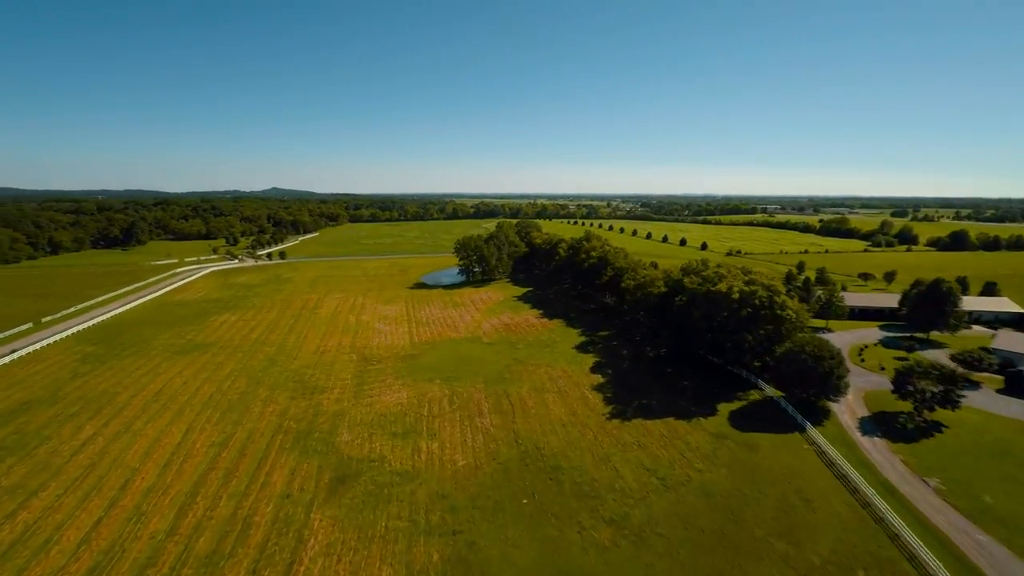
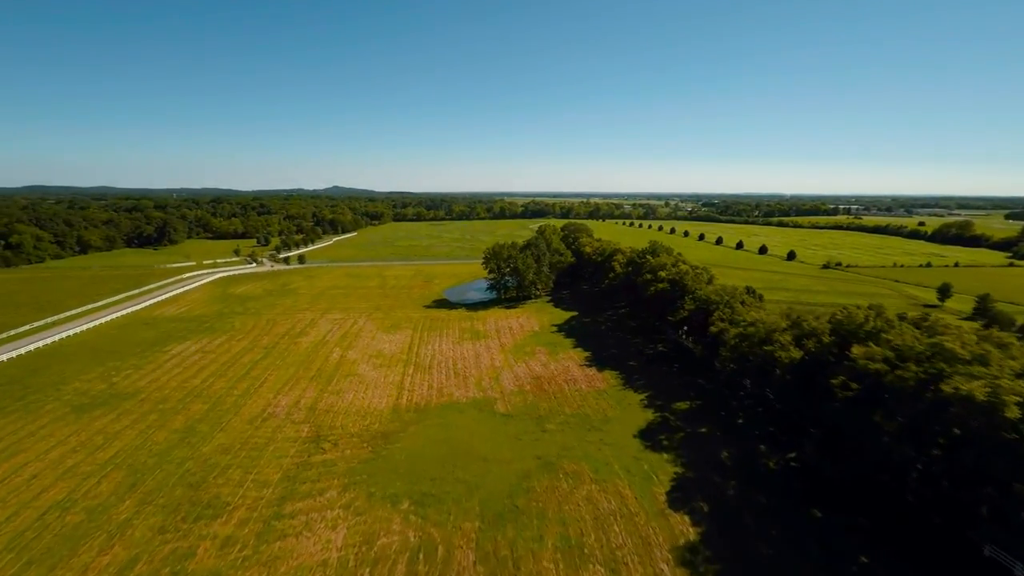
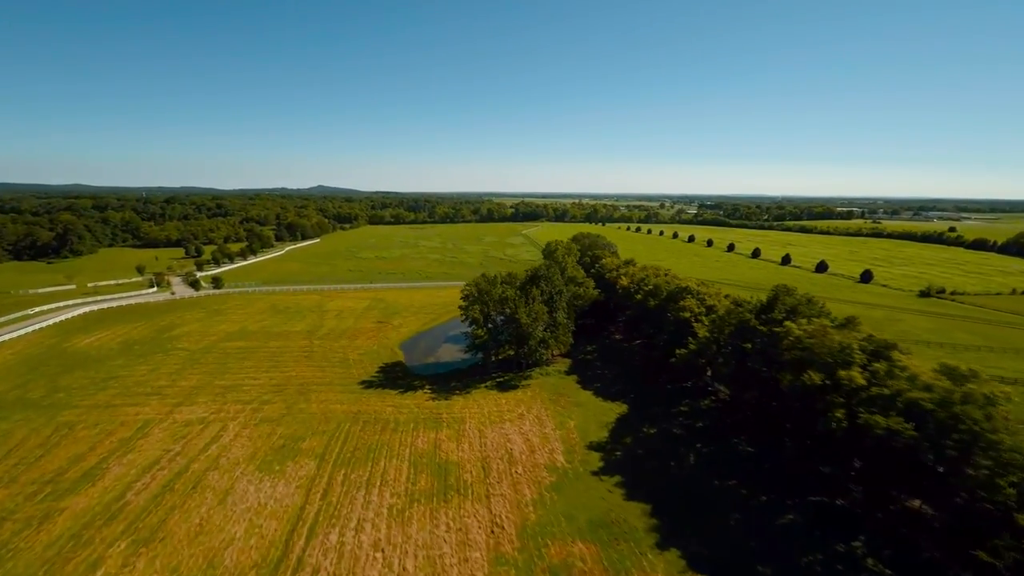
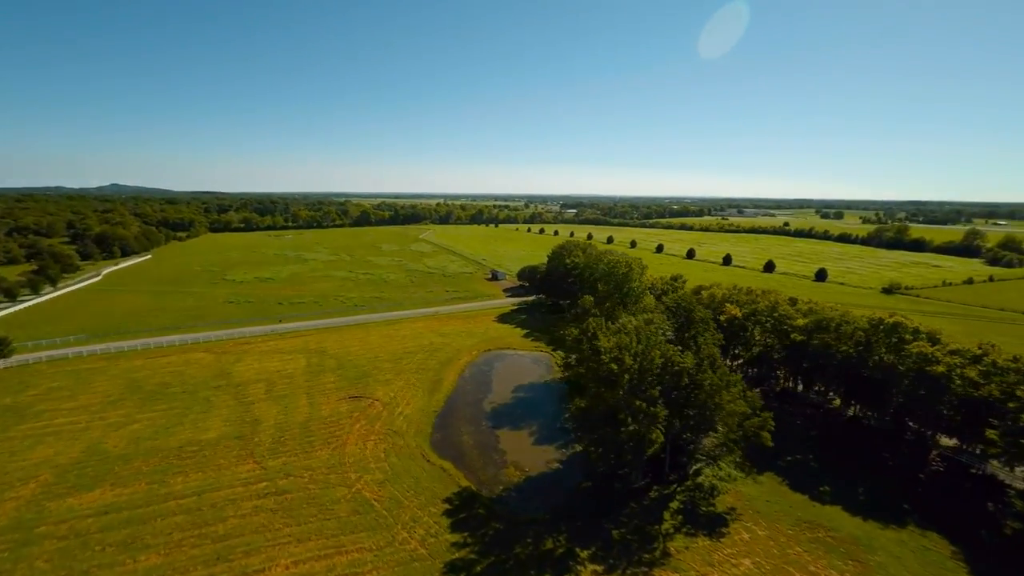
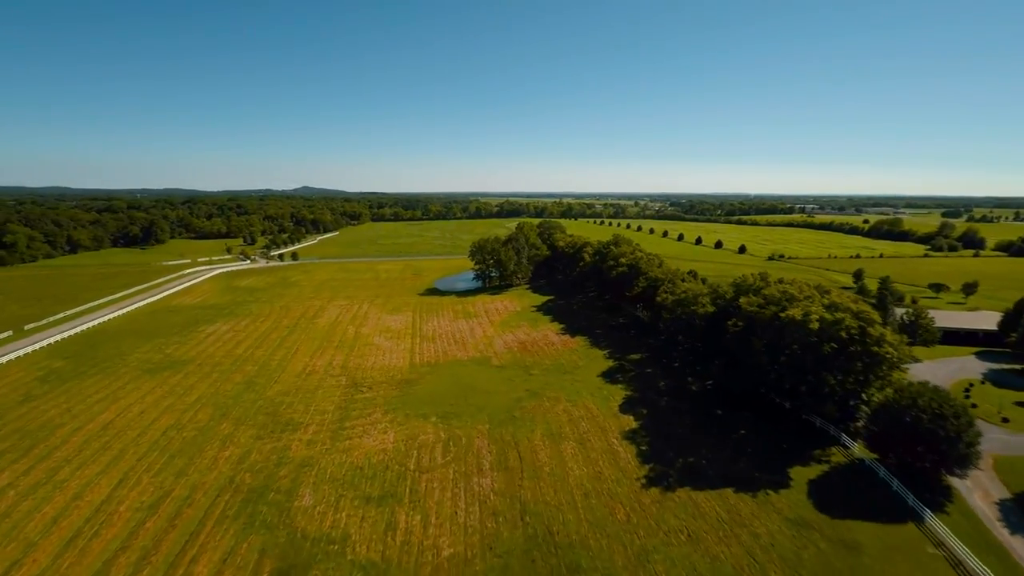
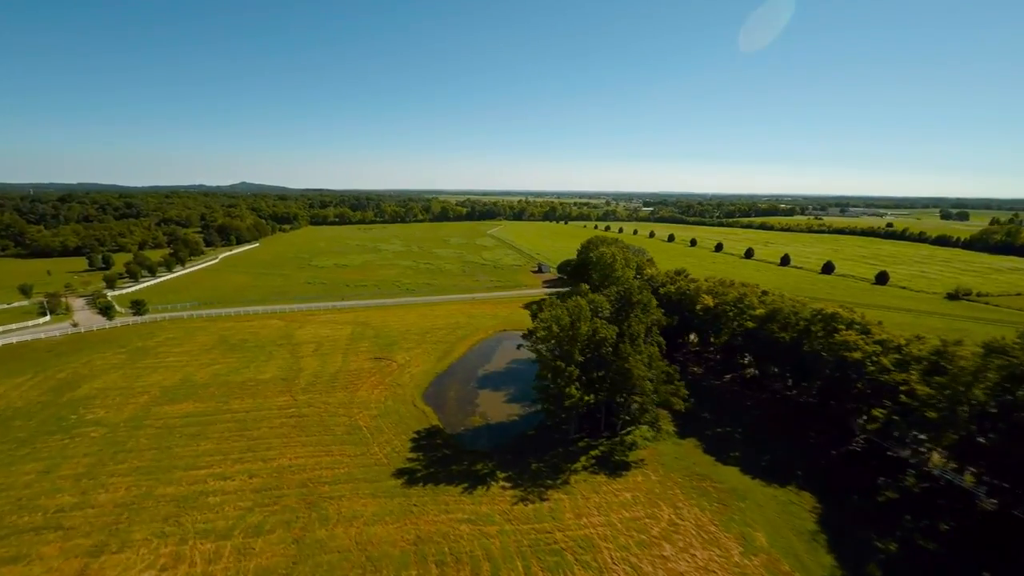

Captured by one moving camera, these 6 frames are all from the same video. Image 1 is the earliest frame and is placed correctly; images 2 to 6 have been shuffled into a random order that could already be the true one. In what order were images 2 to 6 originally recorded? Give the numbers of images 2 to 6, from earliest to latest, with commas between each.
5, 2, 3, 6, 4
